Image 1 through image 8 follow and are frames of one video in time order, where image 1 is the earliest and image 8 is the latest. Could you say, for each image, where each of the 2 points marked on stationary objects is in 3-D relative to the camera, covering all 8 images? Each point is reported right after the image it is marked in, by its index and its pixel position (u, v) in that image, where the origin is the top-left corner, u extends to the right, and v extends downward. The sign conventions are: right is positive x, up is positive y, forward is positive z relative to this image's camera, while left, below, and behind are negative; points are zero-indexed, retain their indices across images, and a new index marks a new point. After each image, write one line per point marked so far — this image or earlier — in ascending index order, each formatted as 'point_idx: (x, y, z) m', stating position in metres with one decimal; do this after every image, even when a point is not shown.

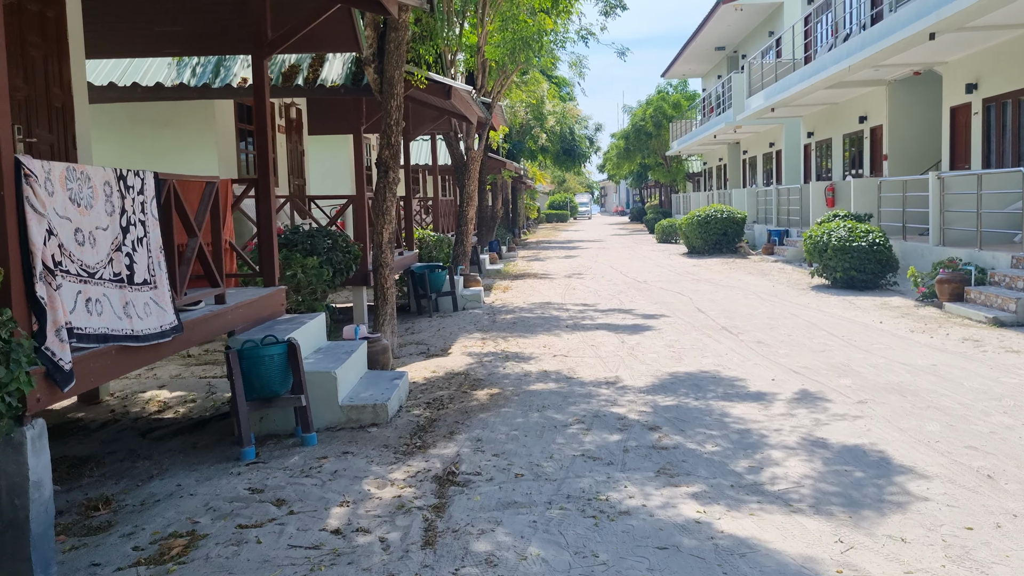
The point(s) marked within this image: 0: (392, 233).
0: (-1.2, +0.6, +9.1) m
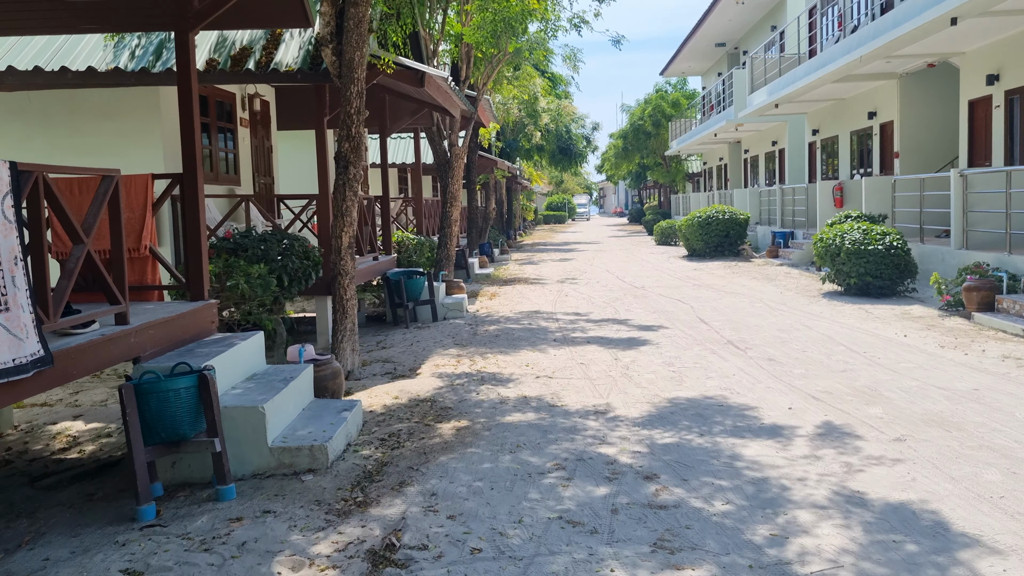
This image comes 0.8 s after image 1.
0: (-1.4, +0.5, +8.0) m
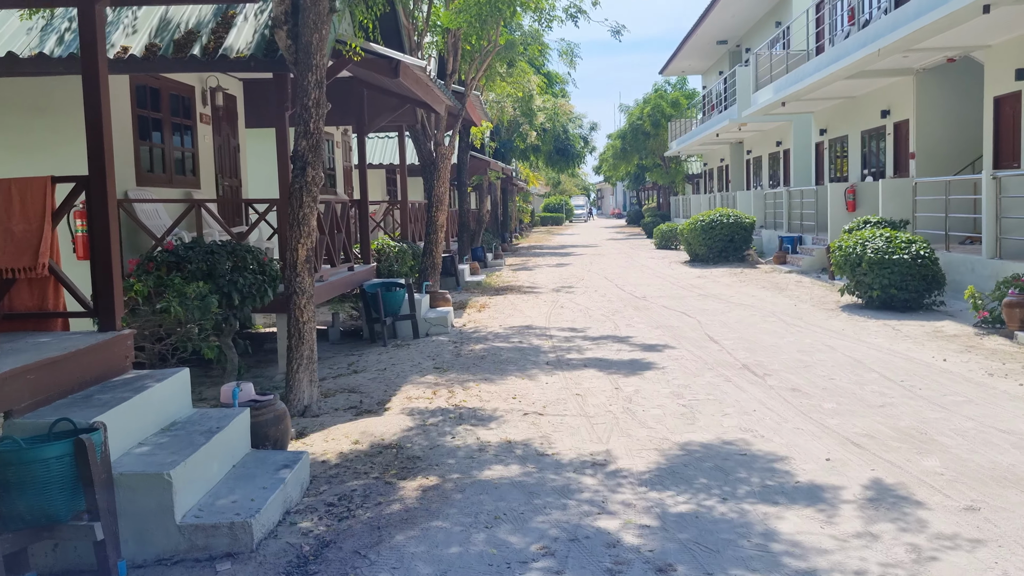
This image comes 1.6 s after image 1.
0: (-1.5, +0.3, +6.9) m
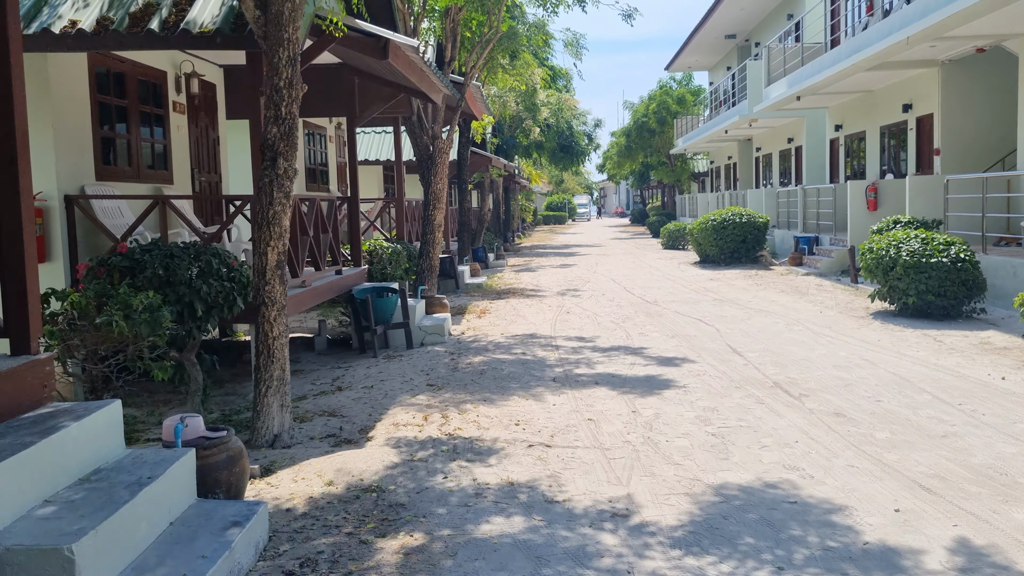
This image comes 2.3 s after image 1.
0: (-1.5, +0.2, +5.9) m
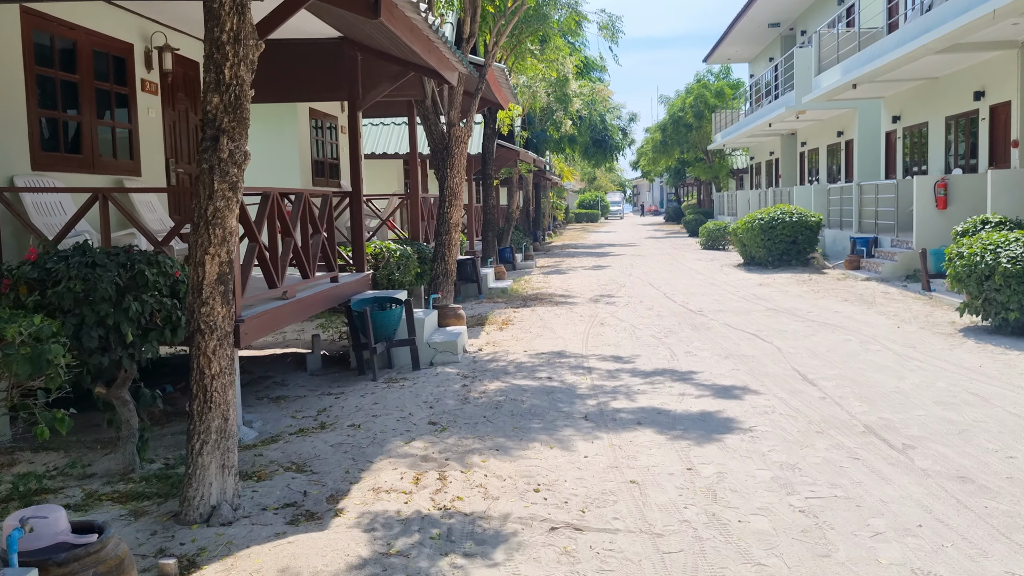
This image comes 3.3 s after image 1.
0: (-1.4, +0.1, +4.5) m
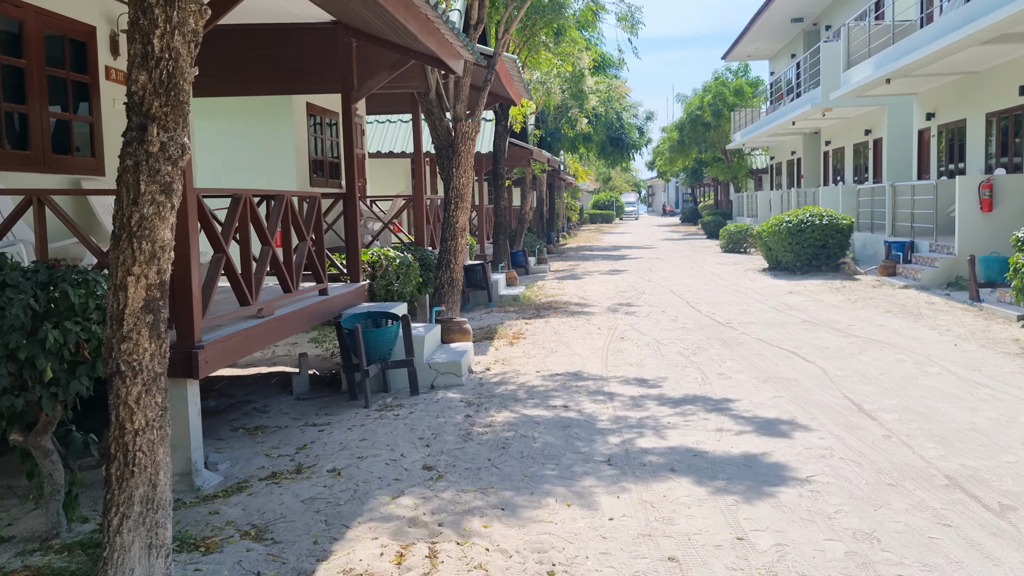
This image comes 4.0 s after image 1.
0: (-1.4, 0.0, +3.5) m
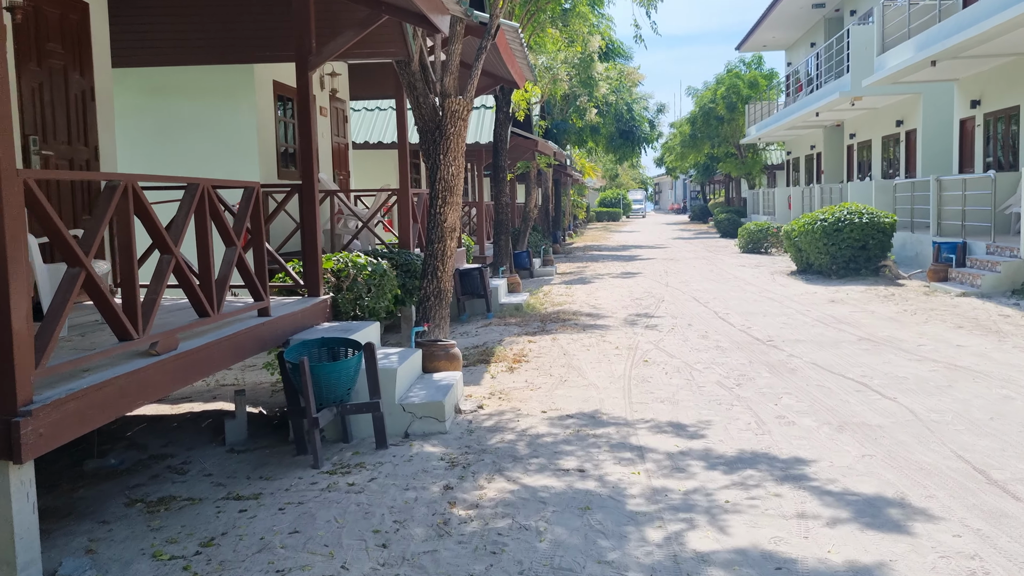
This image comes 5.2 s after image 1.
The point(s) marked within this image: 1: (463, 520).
0: (-1.4, -0.1, +1.7) m
1: (-0.2, -1.1, +4.3) m
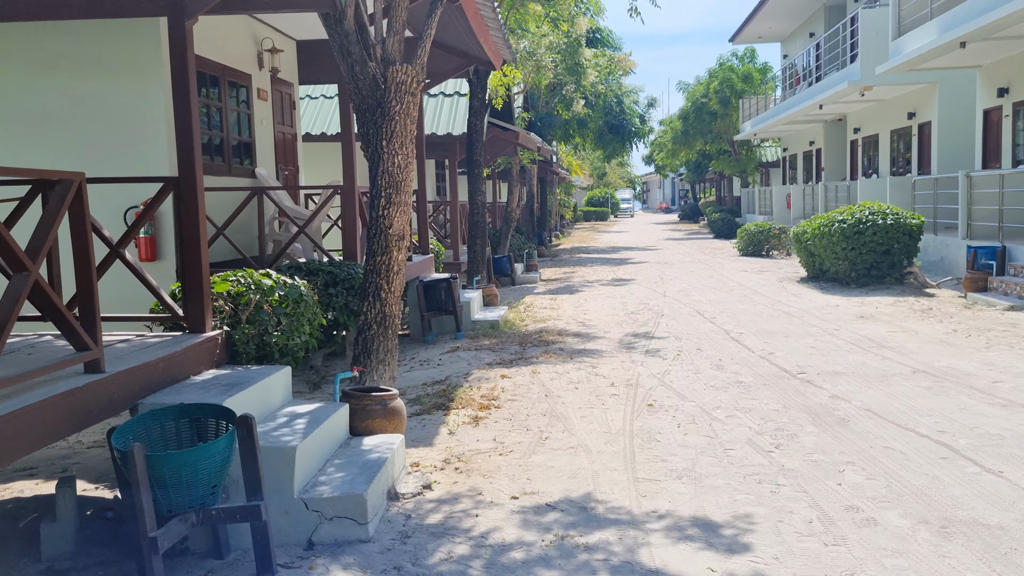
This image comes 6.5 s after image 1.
0: (-1.6, -0.3, -0.2) m
1: (-0.4, -1.3, +2.4) m
